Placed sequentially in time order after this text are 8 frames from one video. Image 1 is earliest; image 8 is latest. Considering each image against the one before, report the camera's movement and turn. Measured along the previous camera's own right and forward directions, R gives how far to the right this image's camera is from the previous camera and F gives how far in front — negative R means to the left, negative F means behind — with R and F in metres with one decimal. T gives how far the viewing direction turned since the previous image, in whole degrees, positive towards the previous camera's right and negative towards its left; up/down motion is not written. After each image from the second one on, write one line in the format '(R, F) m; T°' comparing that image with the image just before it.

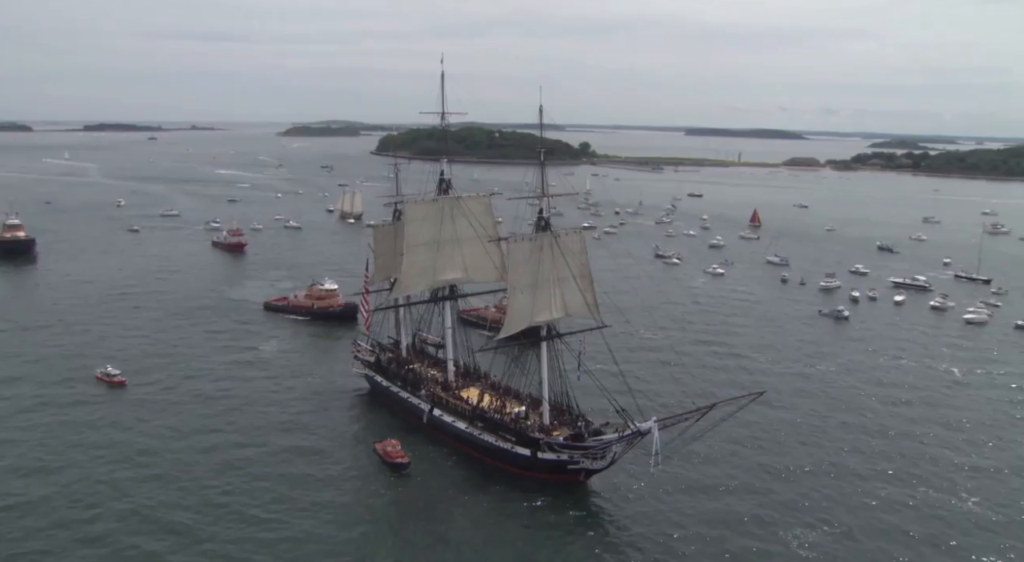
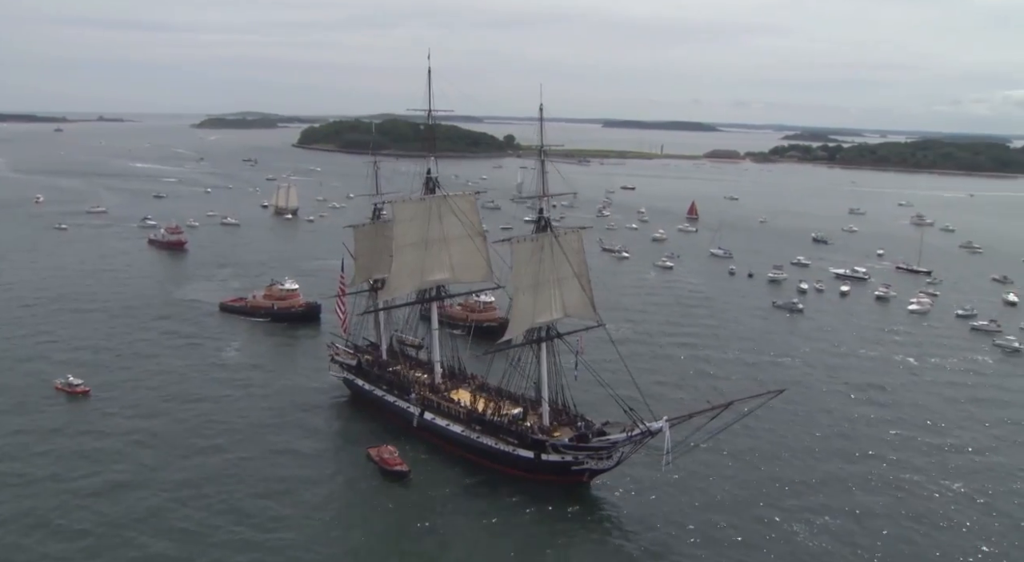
(-2.7, +0.5) m; +5°
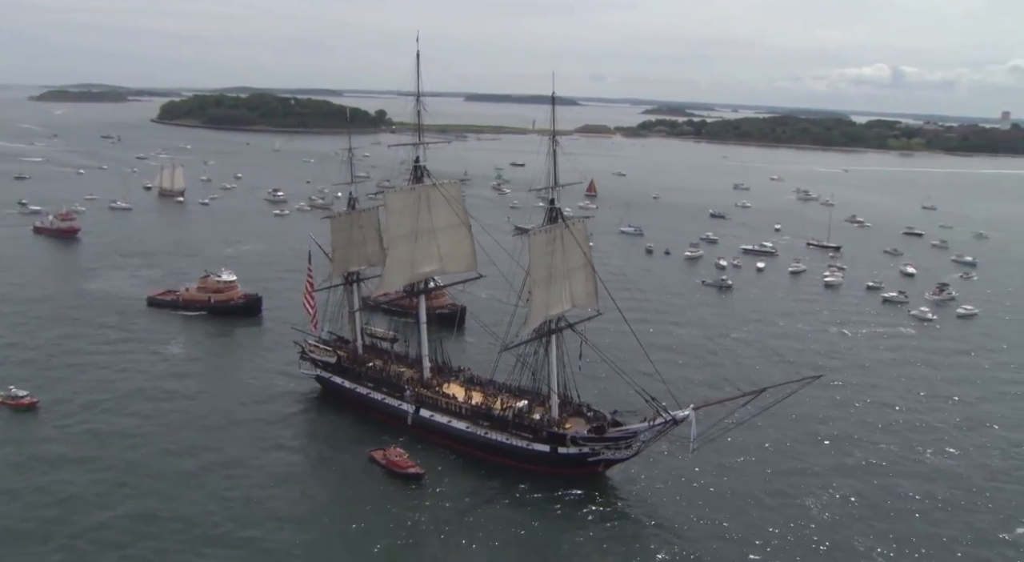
(-4.9, +1.0) m; +9°
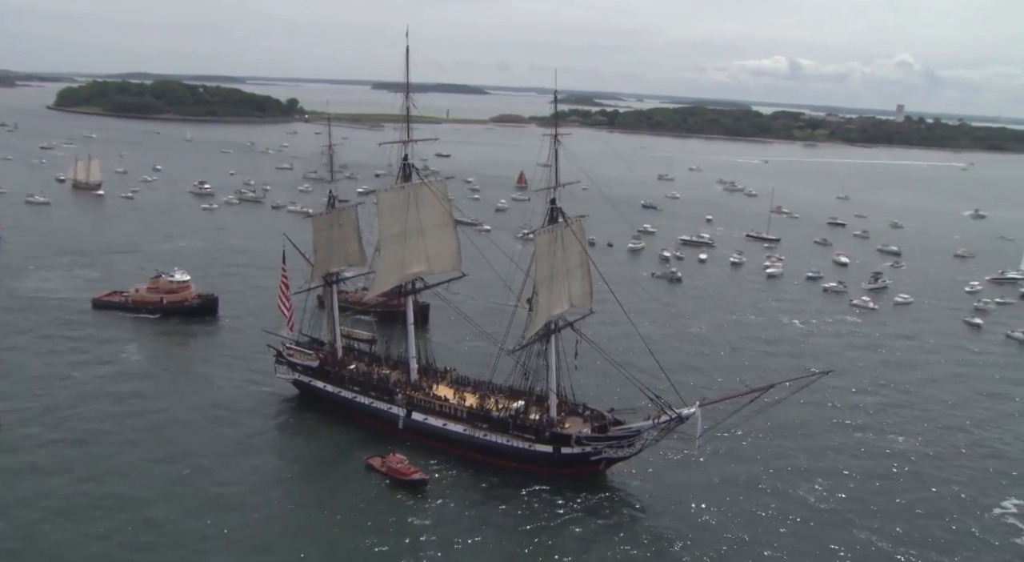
(-3.0, +0.4) m; +6°
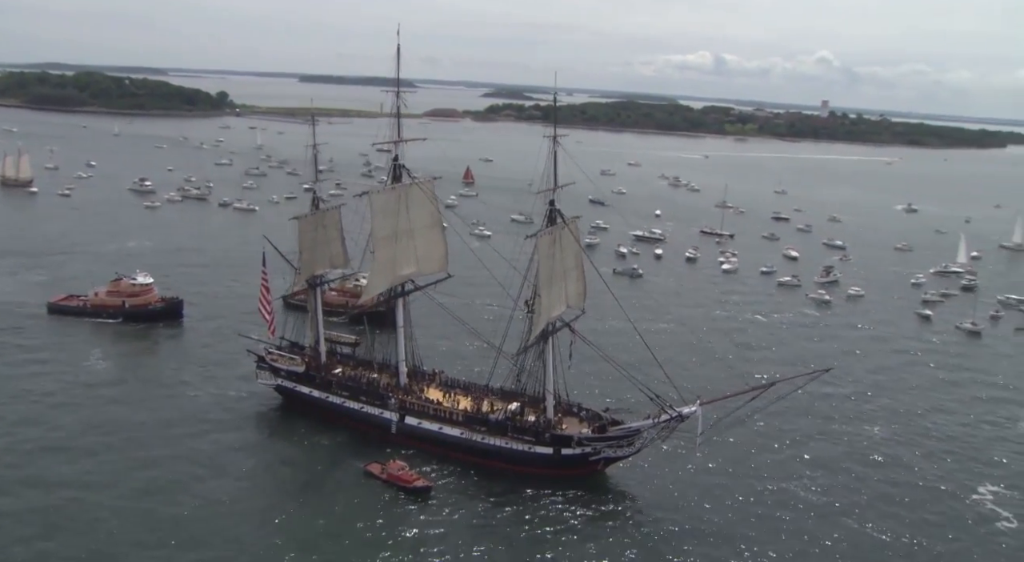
(-2.2, +0.3) m; +5°
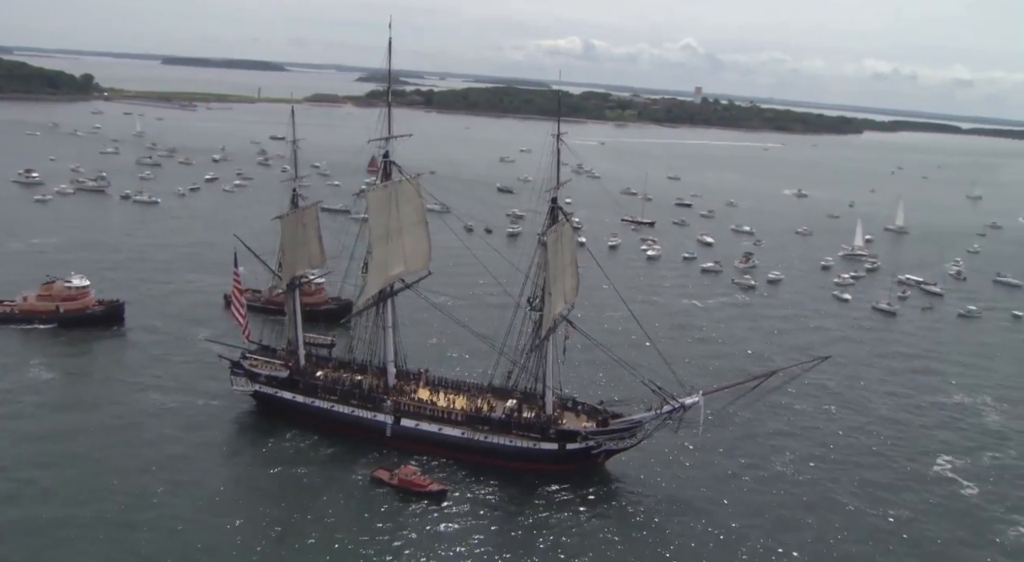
(-4.2, +0.4) m; +8°
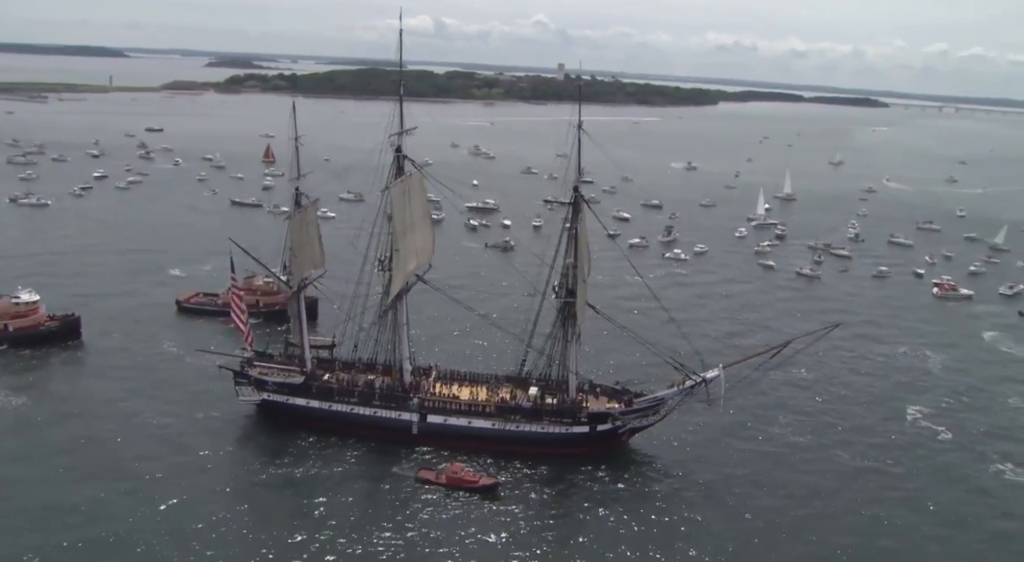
(-5.3, +0.4) m; +9°
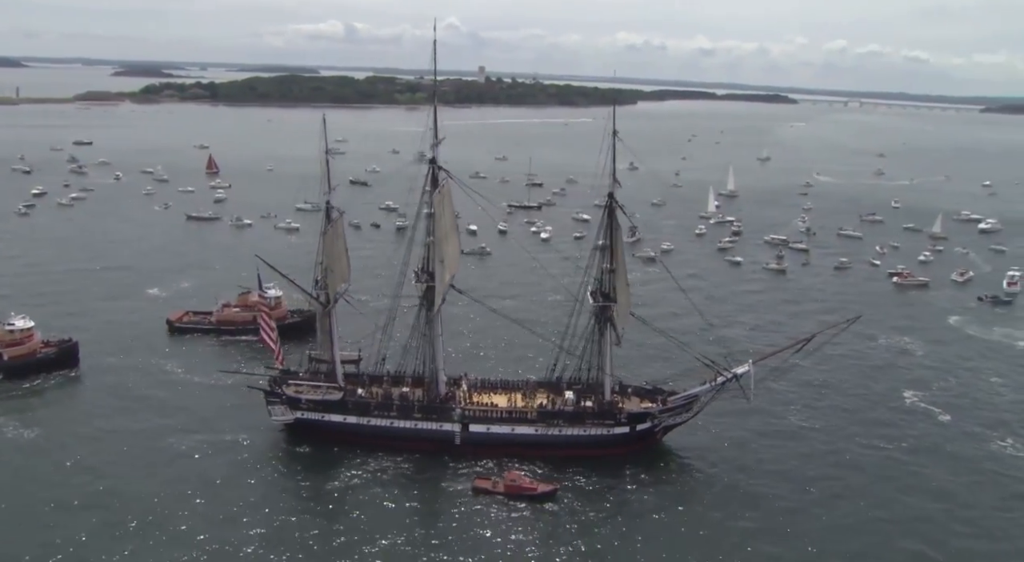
(-4.0, +0.1) m; +6°
